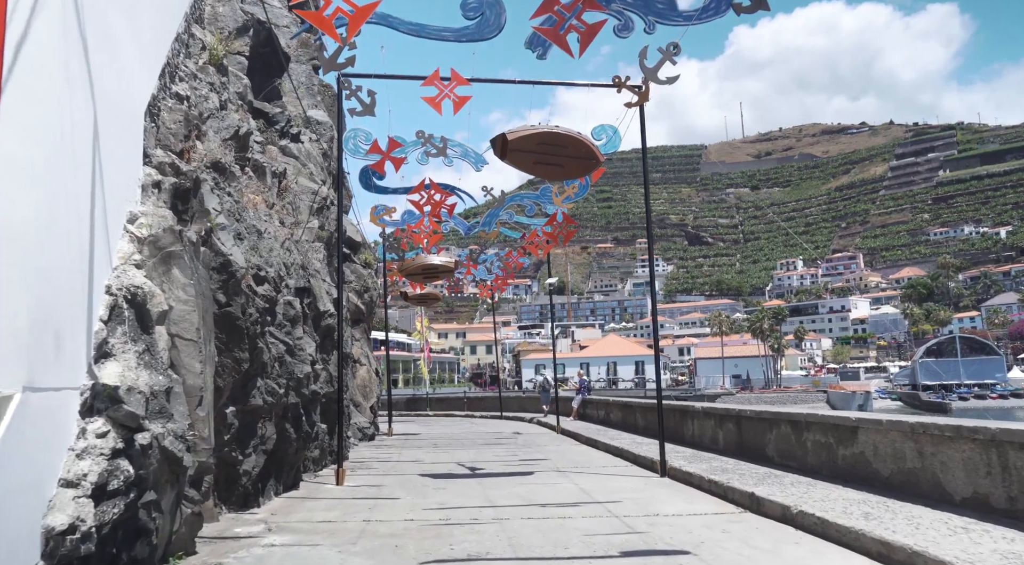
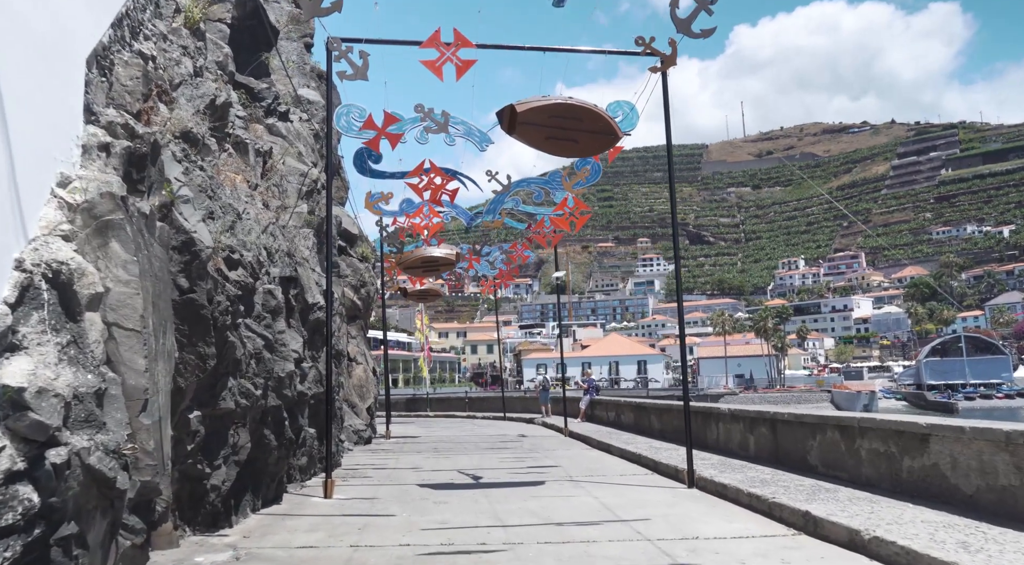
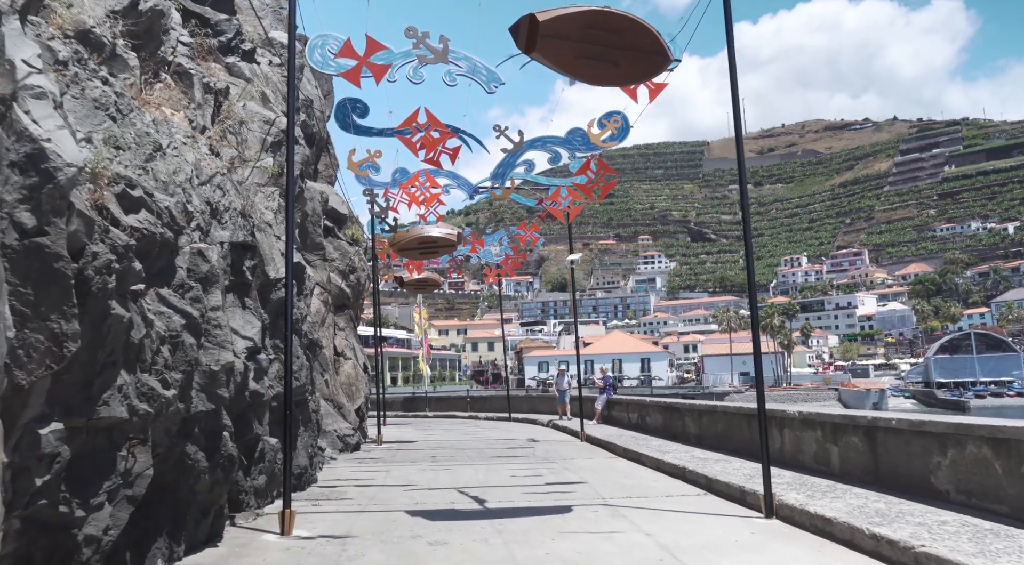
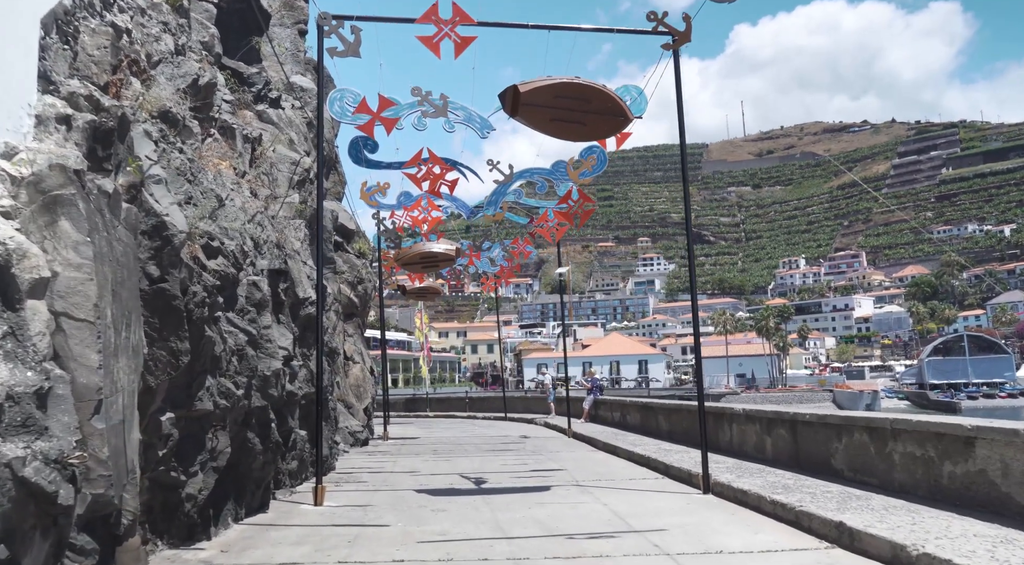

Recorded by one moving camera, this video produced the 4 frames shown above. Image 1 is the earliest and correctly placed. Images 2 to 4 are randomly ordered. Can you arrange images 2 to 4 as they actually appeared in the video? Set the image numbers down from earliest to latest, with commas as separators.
2, 4, 3
